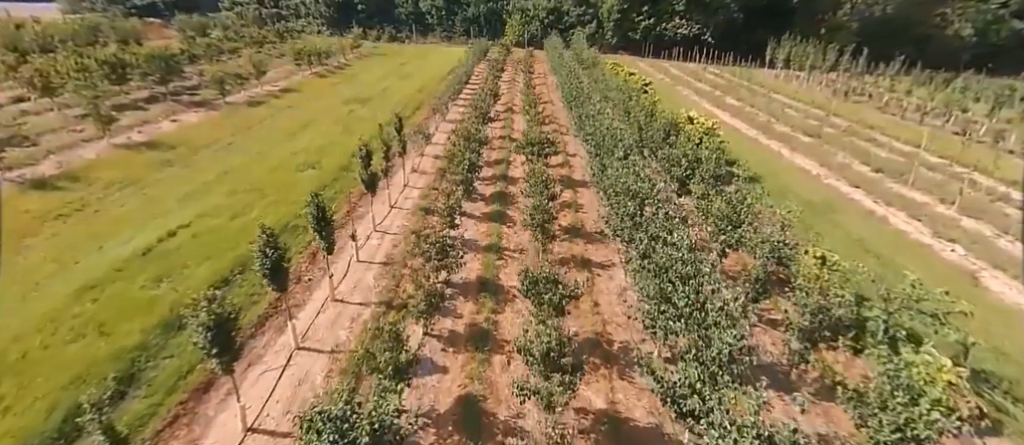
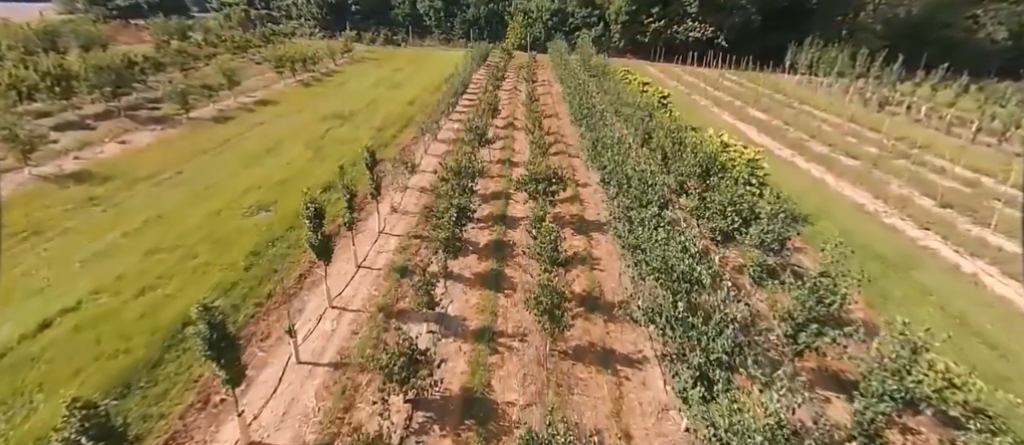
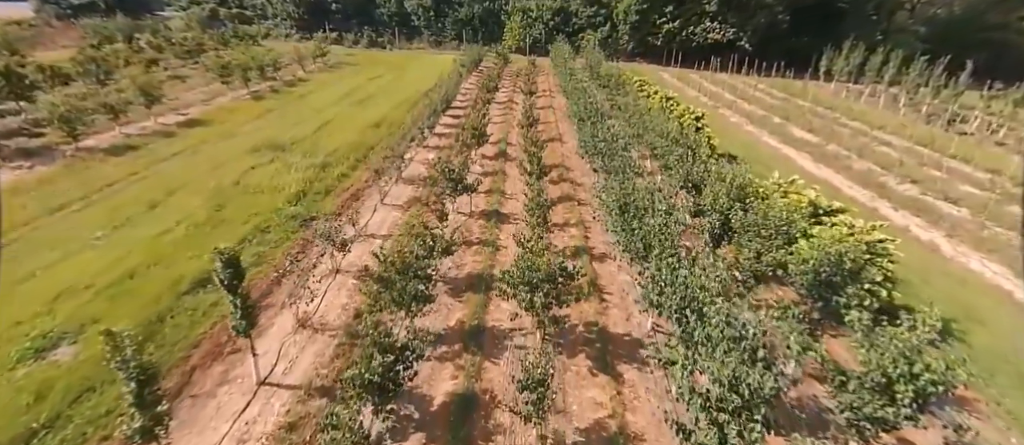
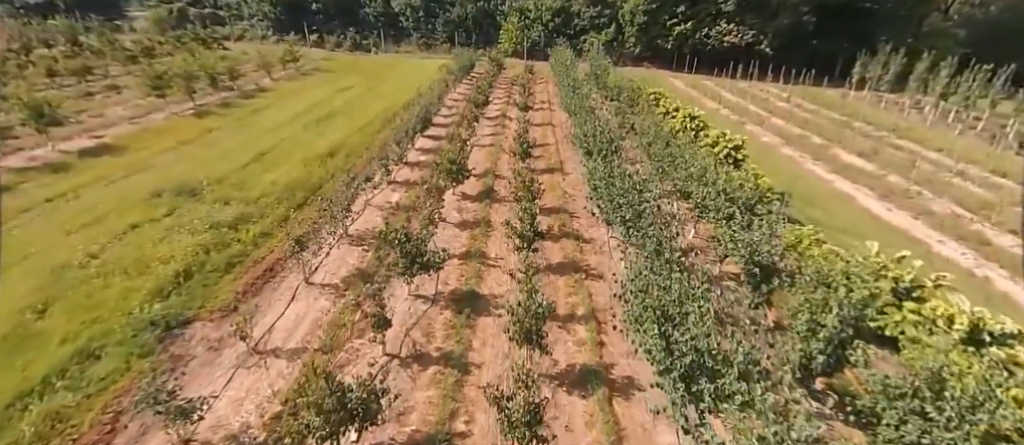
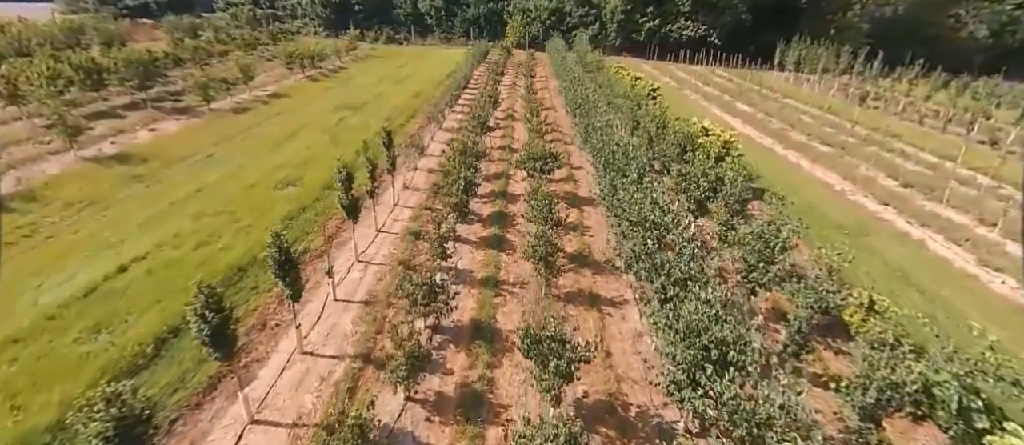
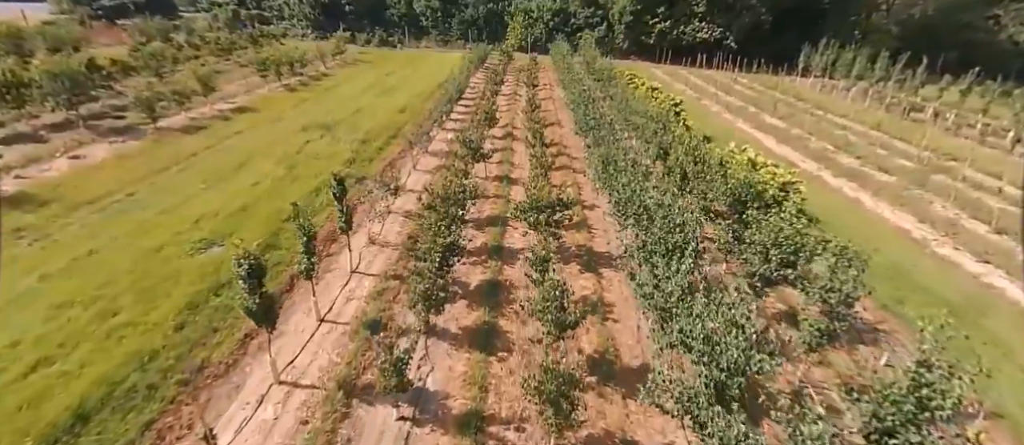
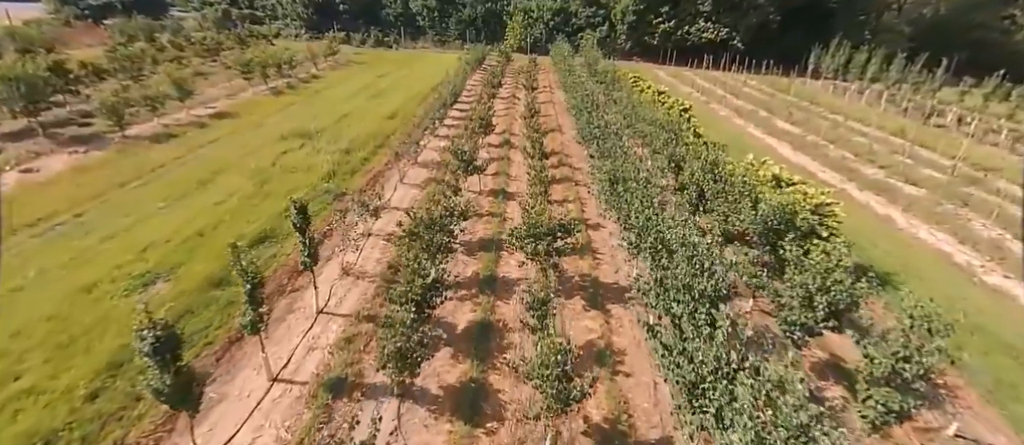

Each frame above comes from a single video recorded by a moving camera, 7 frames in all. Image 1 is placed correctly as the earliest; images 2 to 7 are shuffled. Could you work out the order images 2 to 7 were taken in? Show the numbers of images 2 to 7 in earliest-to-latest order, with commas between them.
5, 2, 6, 7, 3, 4
